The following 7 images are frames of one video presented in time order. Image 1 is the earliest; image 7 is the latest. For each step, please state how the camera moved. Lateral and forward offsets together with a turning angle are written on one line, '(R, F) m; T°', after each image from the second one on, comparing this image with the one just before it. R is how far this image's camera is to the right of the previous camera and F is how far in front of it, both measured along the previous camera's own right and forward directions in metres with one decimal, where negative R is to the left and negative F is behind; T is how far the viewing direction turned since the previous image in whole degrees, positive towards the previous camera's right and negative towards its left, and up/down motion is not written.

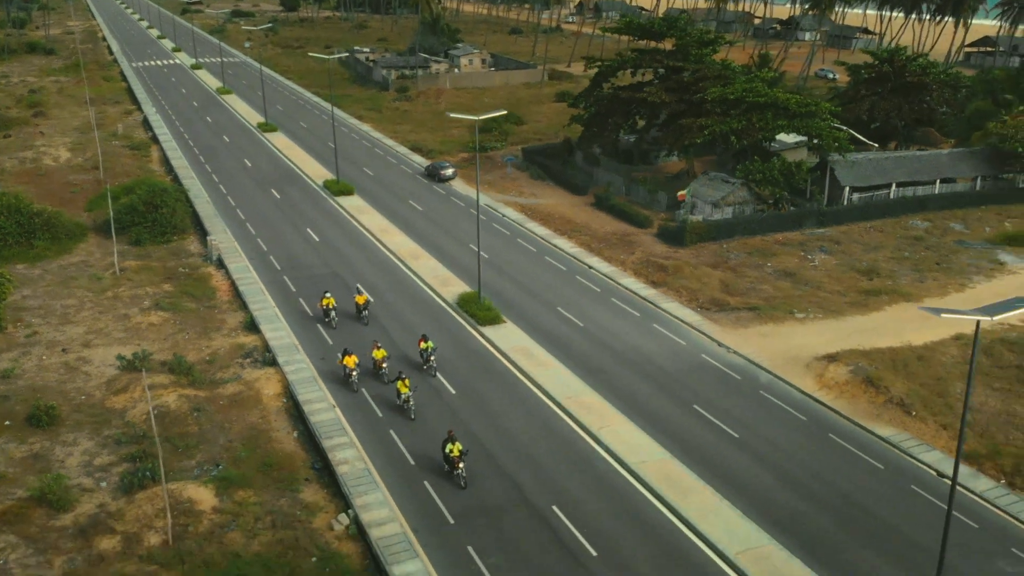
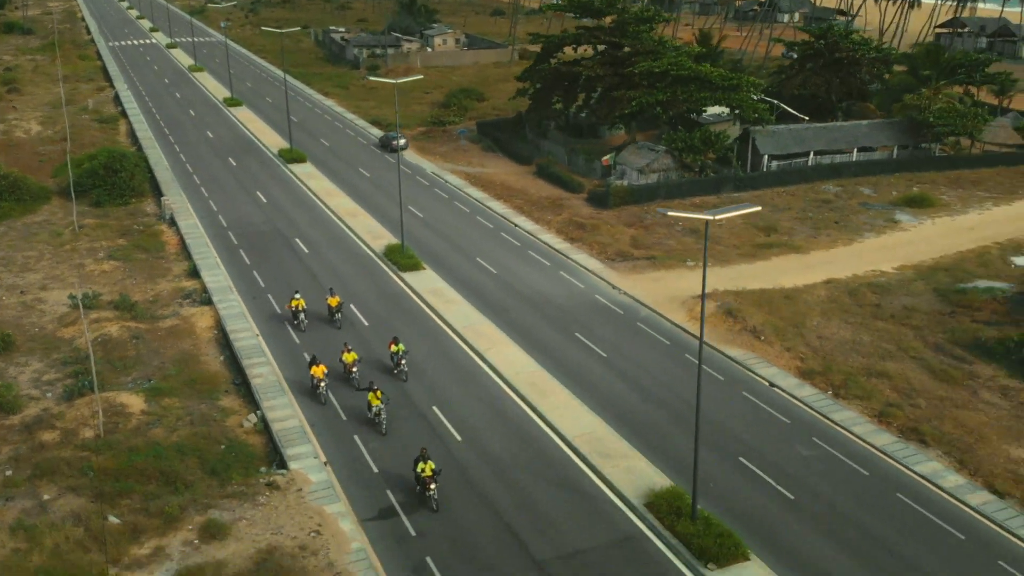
(+2.5, -5.0) m; +1°
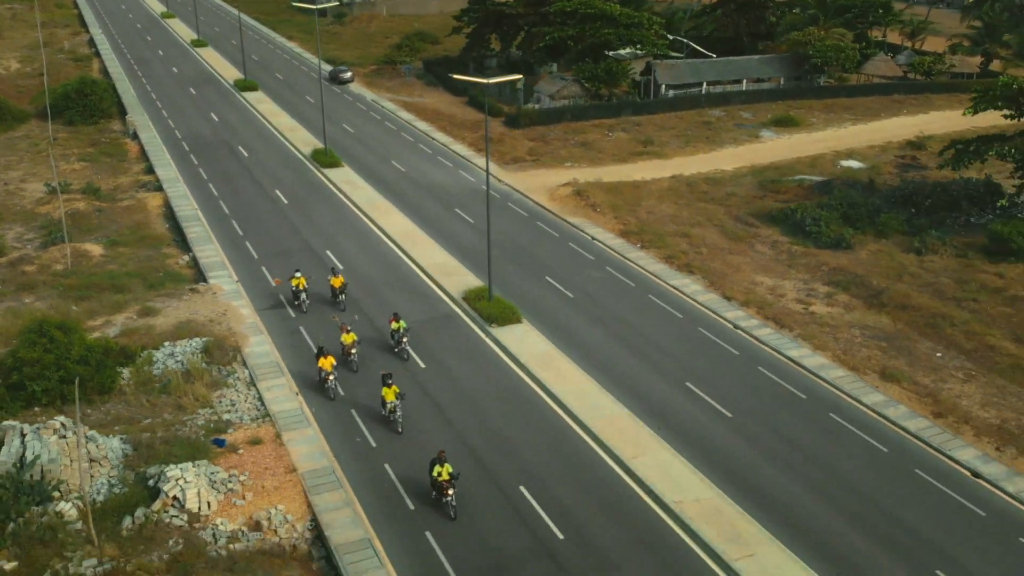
(+3.7, -10.9) m; +1°
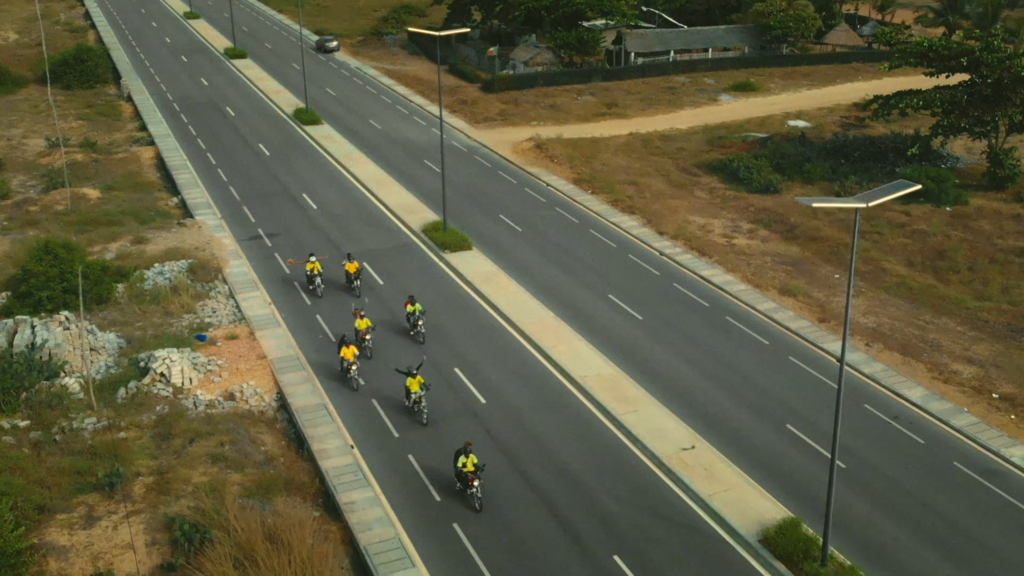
(+1.4, -4.8) m; 0°
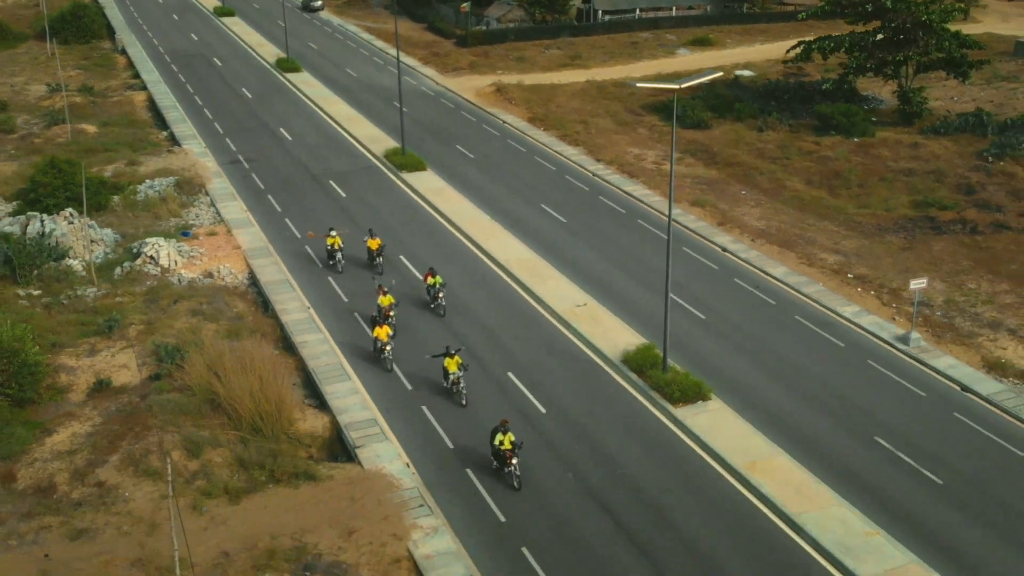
(+1.6, -5.7) m; 0°
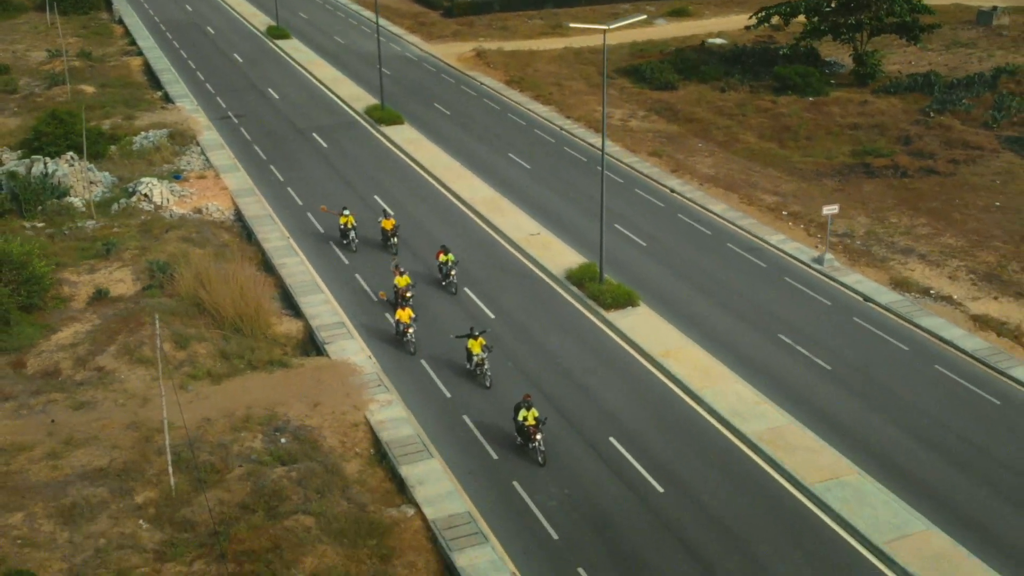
(+1.0, -3.3) m; 0°
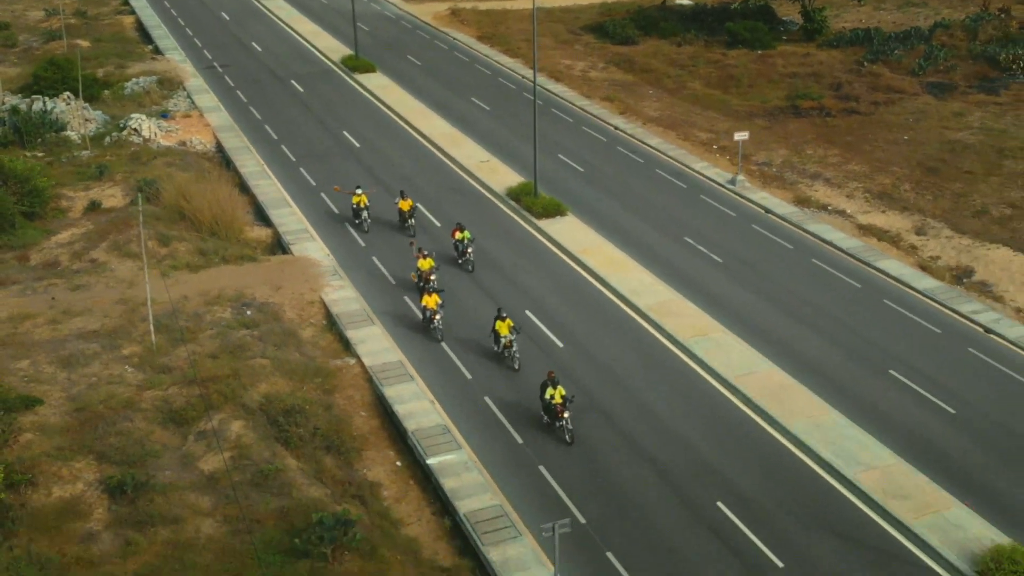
(+1.3, -4.0) m; 0°
